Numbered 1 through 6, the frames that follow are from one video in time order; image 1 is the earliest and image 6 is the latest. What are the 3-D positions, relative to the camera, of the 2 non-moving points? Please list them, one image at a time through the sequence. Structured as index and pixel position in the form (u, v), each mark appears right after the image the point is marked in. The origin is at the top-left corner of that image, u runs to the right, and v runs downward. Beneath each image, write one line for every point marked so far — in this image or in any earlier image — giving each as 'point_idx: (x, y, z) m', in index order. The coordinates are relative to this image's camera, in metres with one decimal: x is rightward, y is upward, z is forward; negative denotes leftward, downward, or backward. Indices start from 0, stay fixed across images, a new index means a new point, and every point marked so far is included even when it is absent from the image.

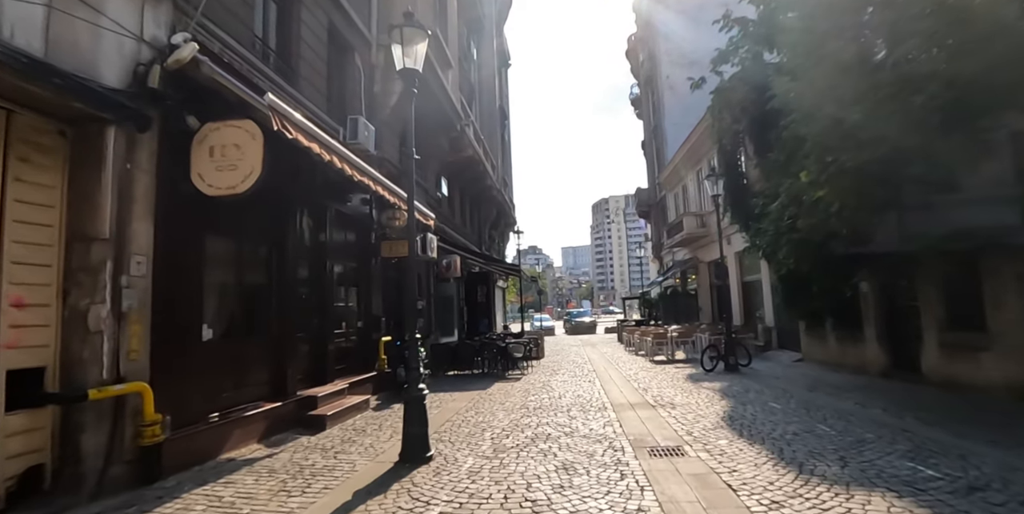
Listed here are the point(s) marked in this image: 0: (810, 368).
0: (+6.8, -2.6, +13.0) m
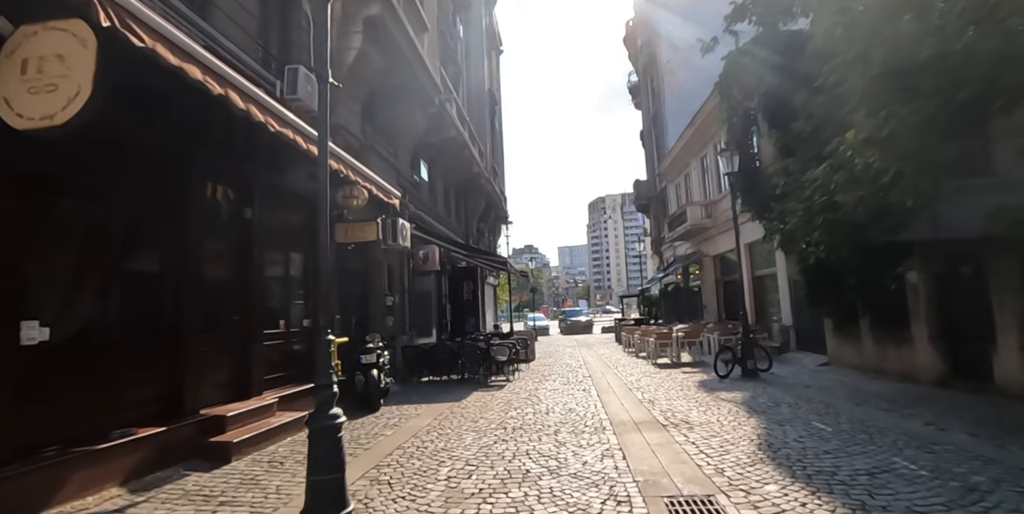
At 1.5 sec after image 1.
0: (+6.5, -2.3, +11.1) m
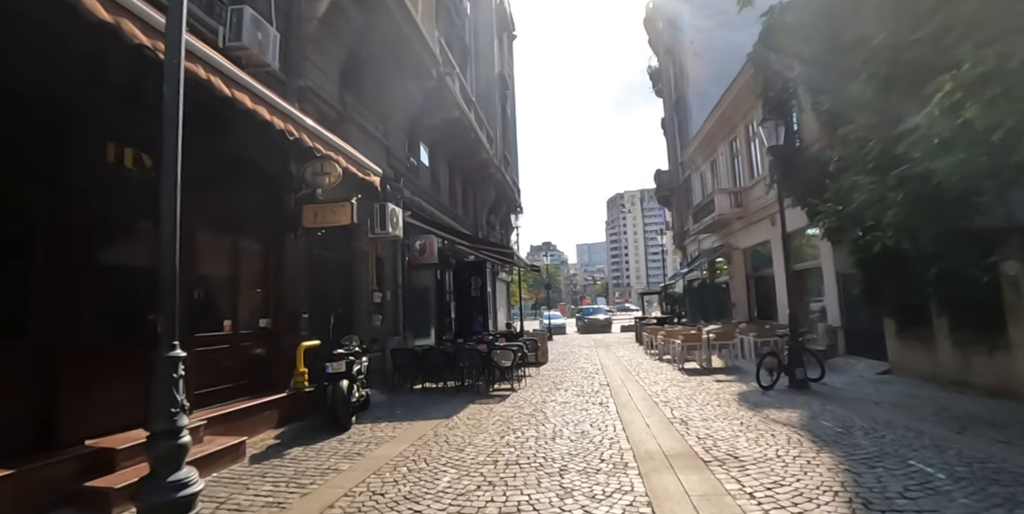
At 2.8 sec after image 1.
0: (+6.5, -2.1, +9.2) m
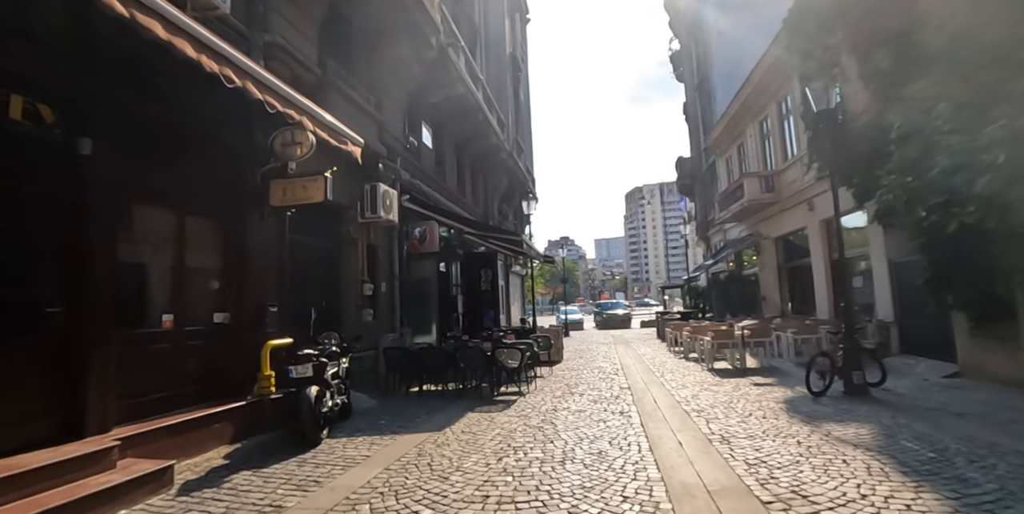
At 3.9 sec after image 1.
0: (+6.6, -1.8, +7.7) m
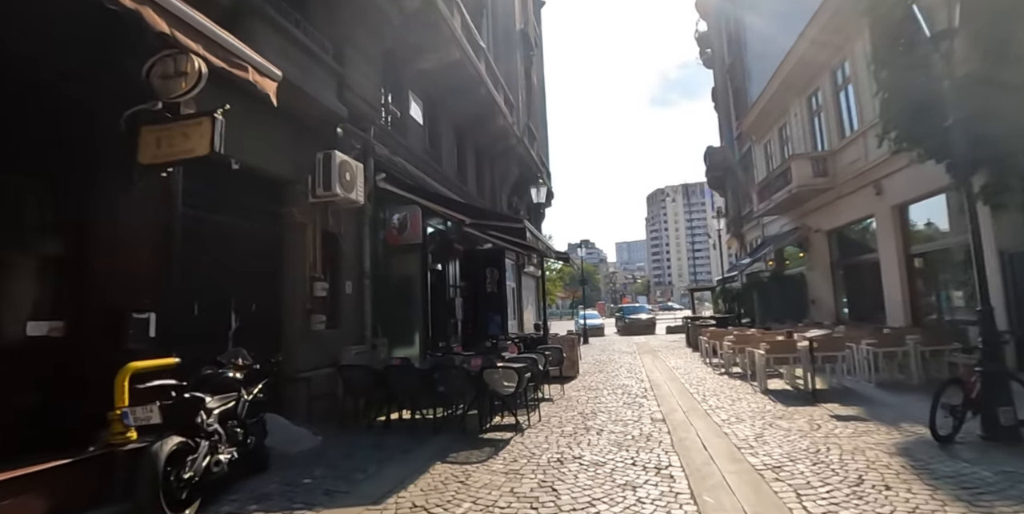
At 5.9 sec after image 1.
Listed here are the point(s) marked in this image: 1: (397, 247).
0: (+6.4, -1.7, +5.0) m
1: (-2.0, +0.2, +10.0) m
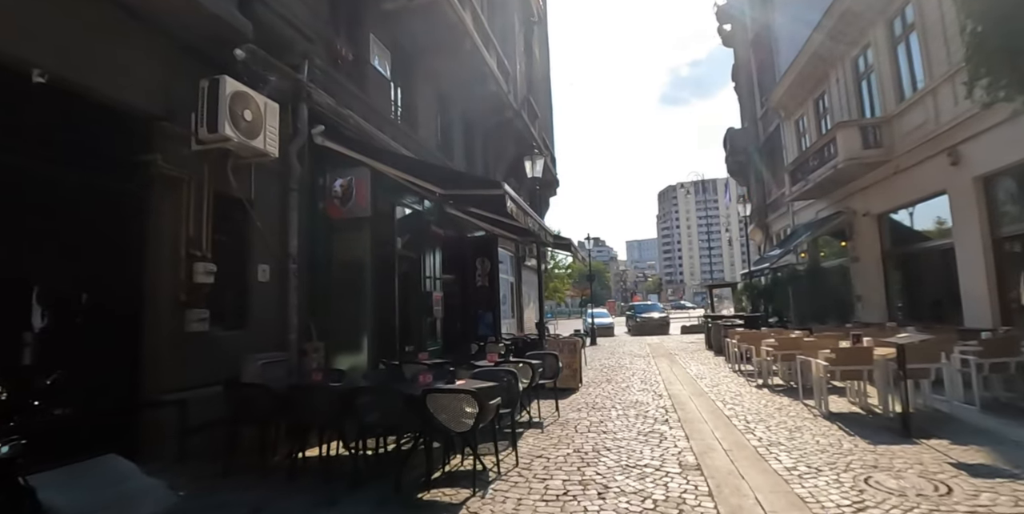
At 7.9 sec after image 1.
0: (+6.1, -1.4, +2.6) m
1: (-2.3, +0.5, +7.7) m
